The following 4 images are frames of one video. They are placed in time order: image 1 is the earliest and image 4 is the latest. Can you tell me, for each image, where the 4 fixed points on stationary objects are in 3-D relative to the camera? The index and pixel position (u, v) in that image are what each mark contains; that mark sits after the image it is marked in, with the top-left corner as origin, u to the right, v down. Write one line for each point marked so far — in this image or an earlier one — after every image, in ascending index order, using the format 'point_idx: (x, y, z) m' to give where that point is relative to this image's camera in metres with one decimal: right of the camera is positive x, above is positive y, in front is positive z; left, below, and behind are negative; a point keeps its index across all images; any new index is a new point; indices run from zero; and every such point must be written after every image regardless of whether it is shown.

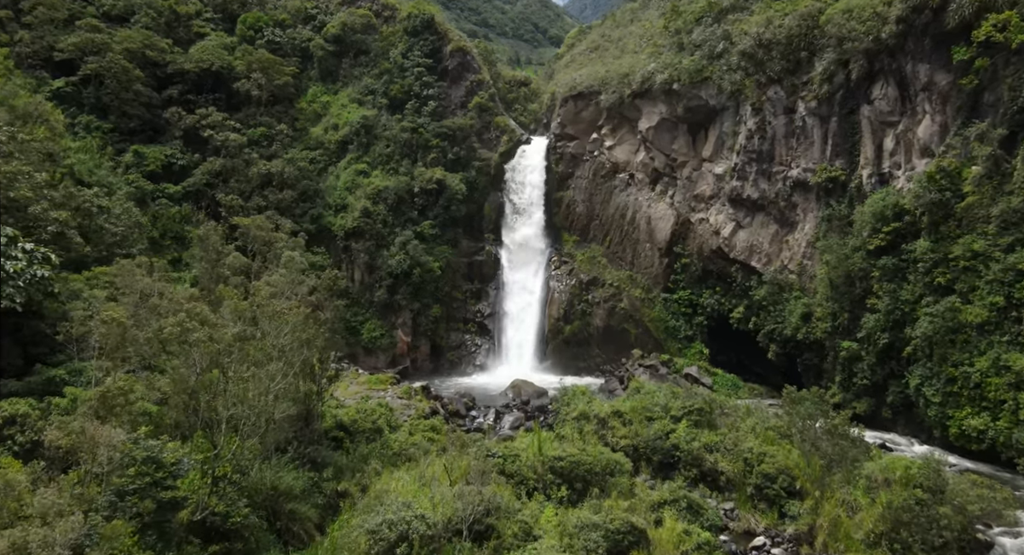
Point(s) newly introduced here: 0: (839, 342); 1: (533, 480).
0: (+10.2, -2.0, +19.8) m
1: (+0.5, -4.3, +13.3) m
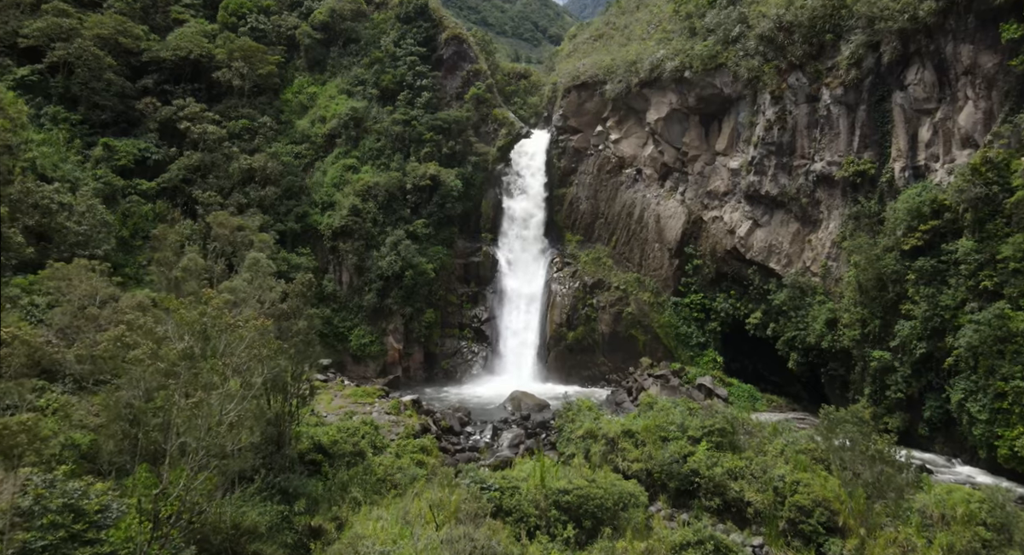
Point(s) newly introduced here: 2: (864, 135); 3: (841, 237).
0: (+10.2, -2.1, +18.0) m
1: (+0.4, -4.4, +11.6) m
2: (+10.7, +4.4, +19.1) m
3: (+10.2, +1.2, +19.5) m
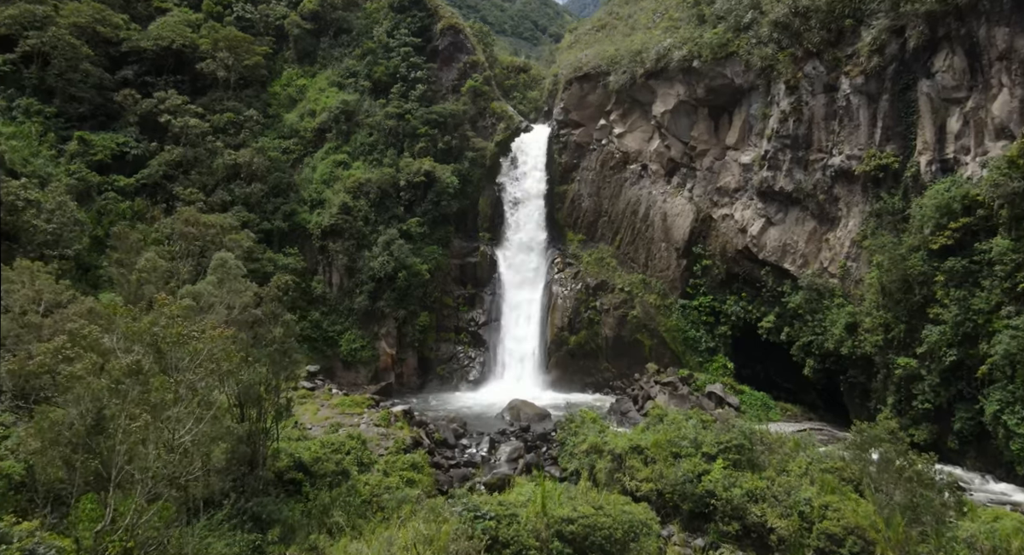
0: (+10.1, -2.1, +16.8) m
1: (+0.4, -4.5, +10.3) m
2: (+10.7, +4.3, +17.9) m
3: (+10.1, +1.2, +18.2) m
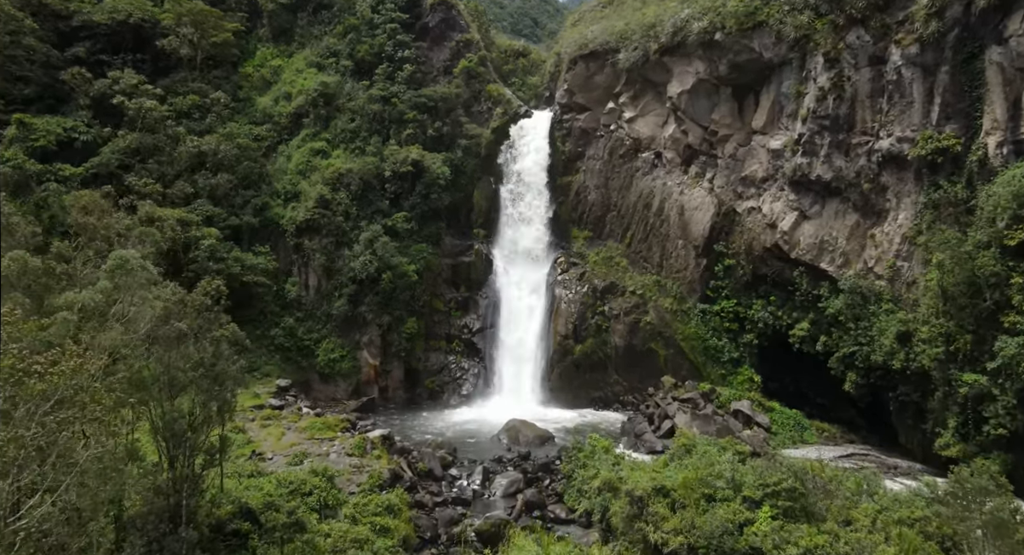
0: (+10.1, -2.2, +14.2) m
1: (+0.3, -4.5, +7.7) m
2: (+10.6, +4.3, +15.3) m
3: (+10.1, +1.2, +15.7) m
